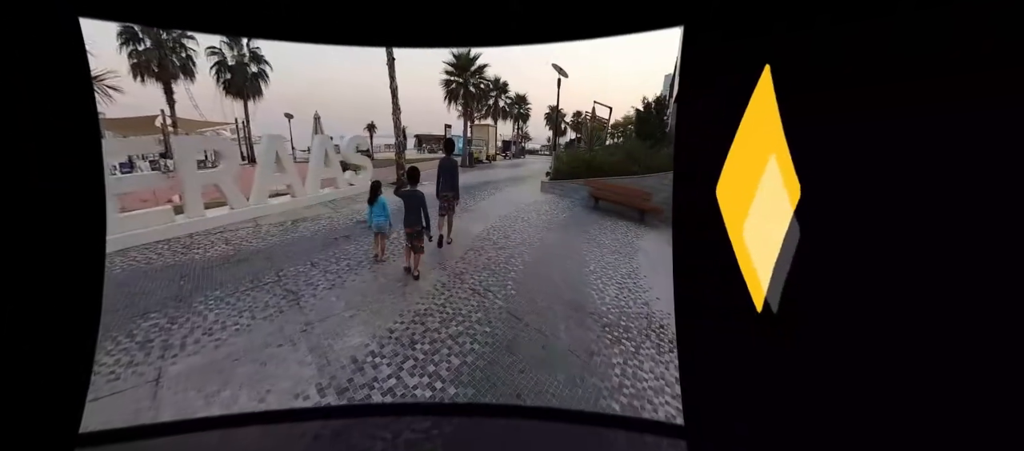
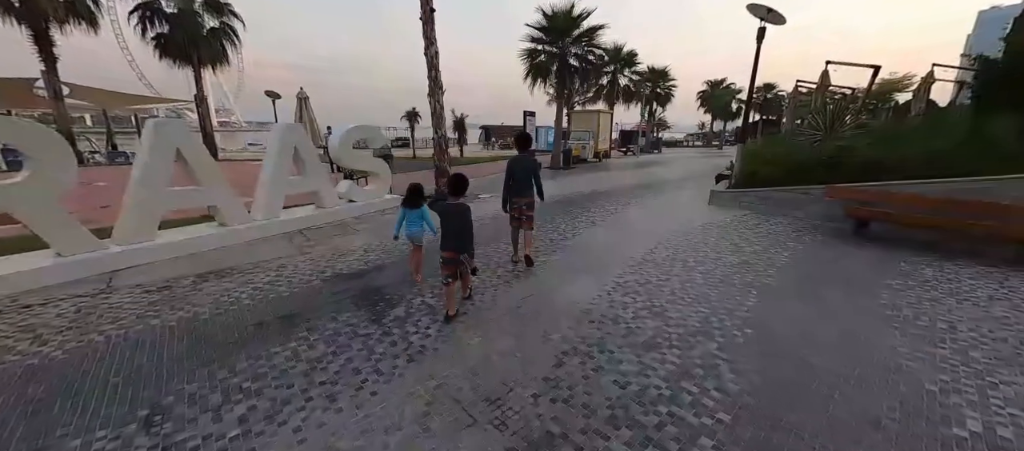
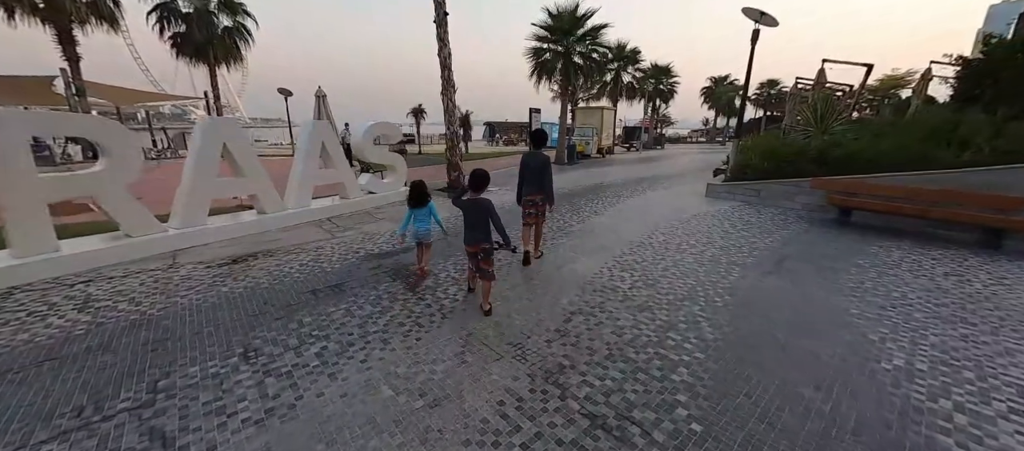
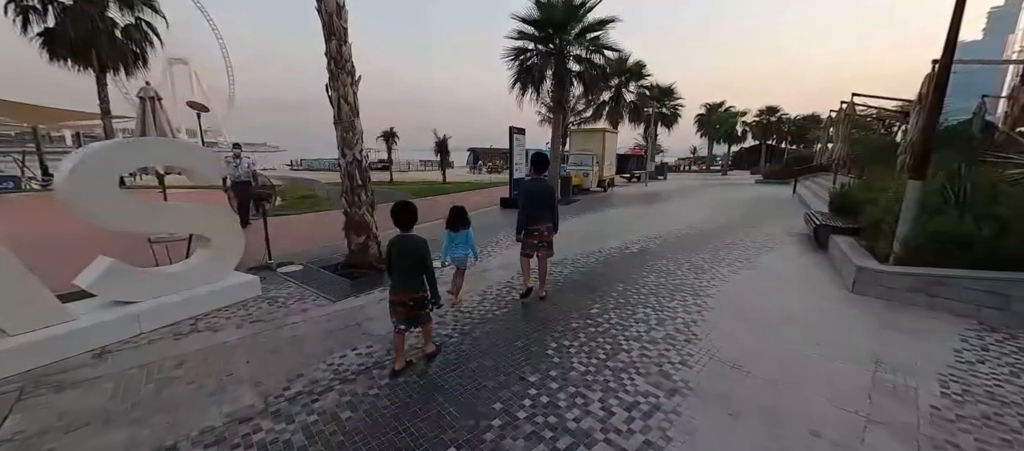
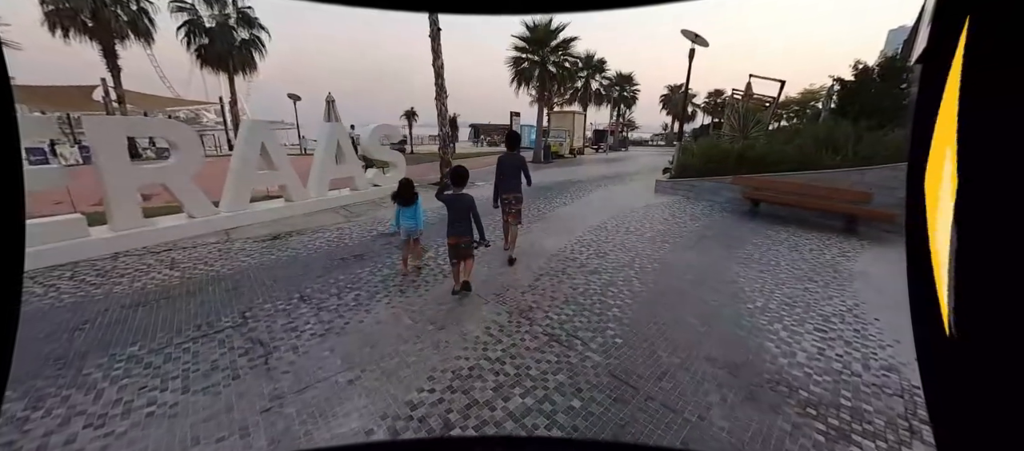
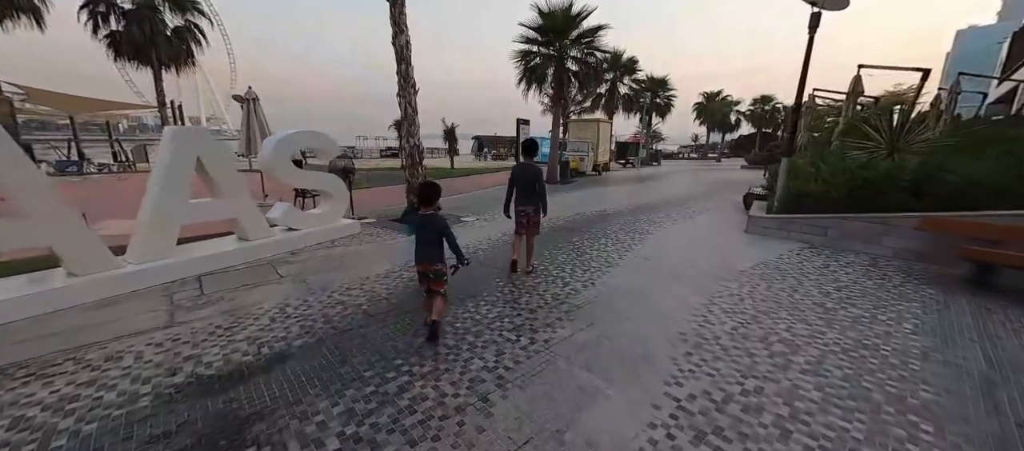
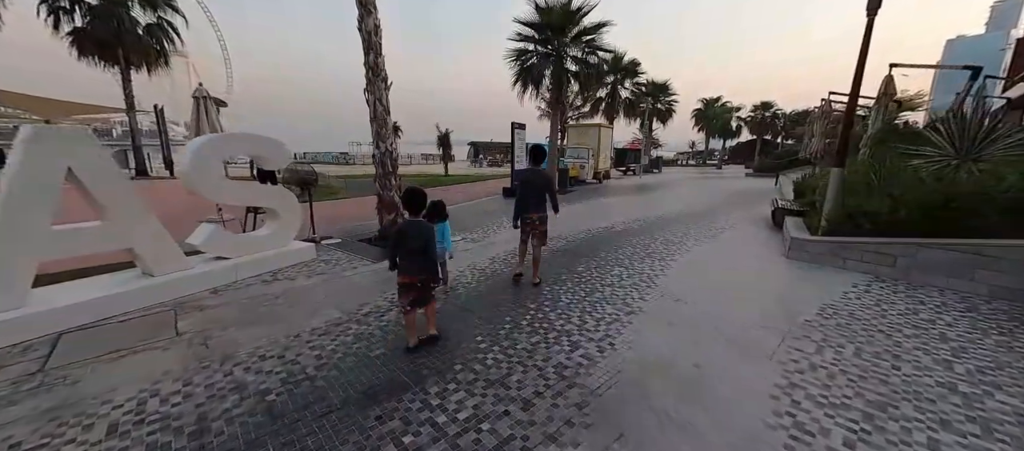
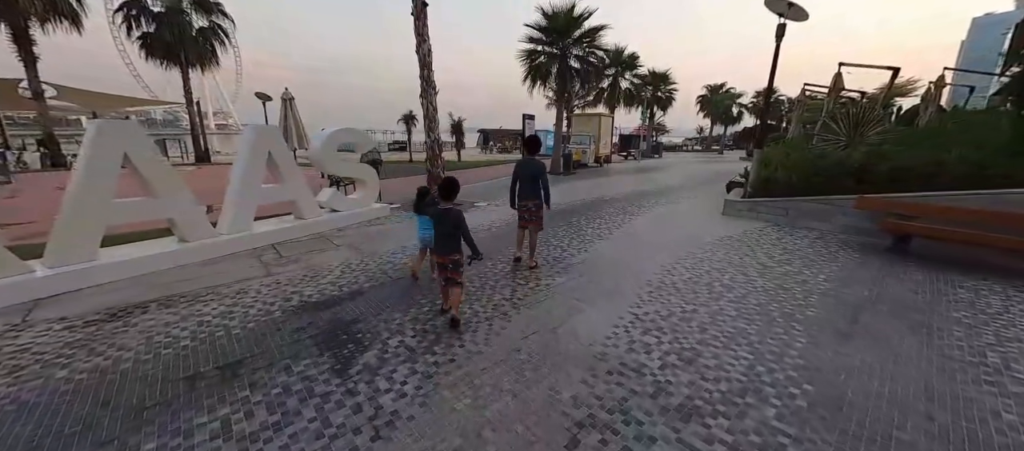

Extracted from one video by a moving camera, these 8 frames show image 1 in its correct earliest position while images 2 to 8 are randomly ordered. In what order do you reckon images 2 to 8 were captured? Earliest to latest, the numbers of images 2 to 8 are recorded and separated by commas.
5, 3, 2, 8, 6, 7, 4
